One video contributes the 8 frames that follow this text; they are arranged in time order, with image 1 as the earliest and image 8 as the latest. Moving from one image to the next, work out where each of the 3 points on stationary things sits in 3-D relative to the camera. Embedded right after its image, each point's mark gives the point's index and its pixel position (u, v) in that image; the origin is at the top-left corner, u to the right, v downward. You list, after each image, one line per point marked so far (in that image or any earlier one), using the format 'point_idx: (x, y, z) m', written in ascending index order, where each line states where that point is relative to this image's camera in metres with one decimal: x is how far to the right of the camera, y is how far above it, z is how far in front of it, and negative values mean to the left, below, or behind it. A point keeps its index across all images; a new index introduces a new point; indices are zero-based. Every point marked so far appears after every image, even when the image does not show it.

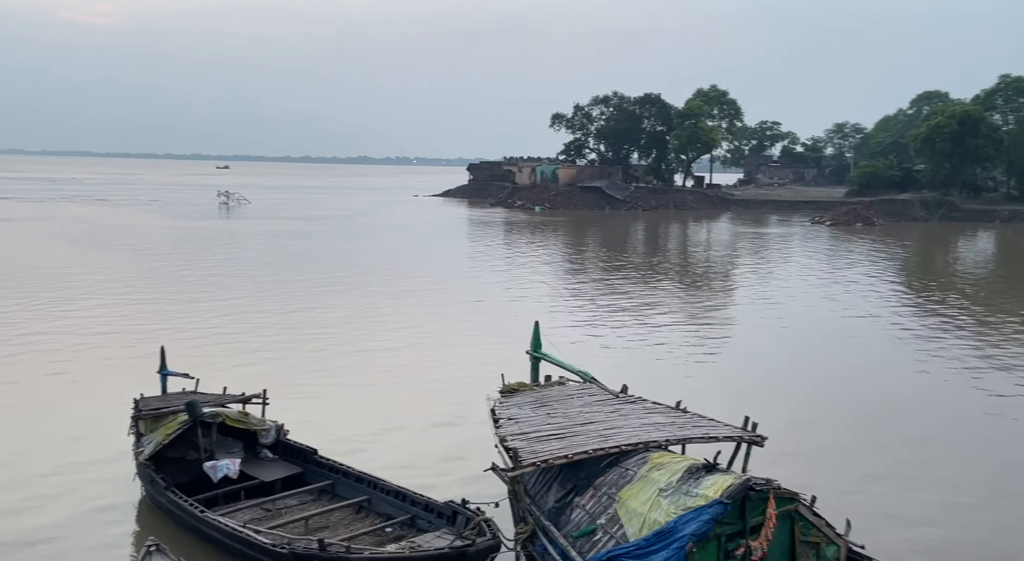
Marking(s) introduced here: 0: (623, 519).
0: (+1.4, -3.0, +10.9) m
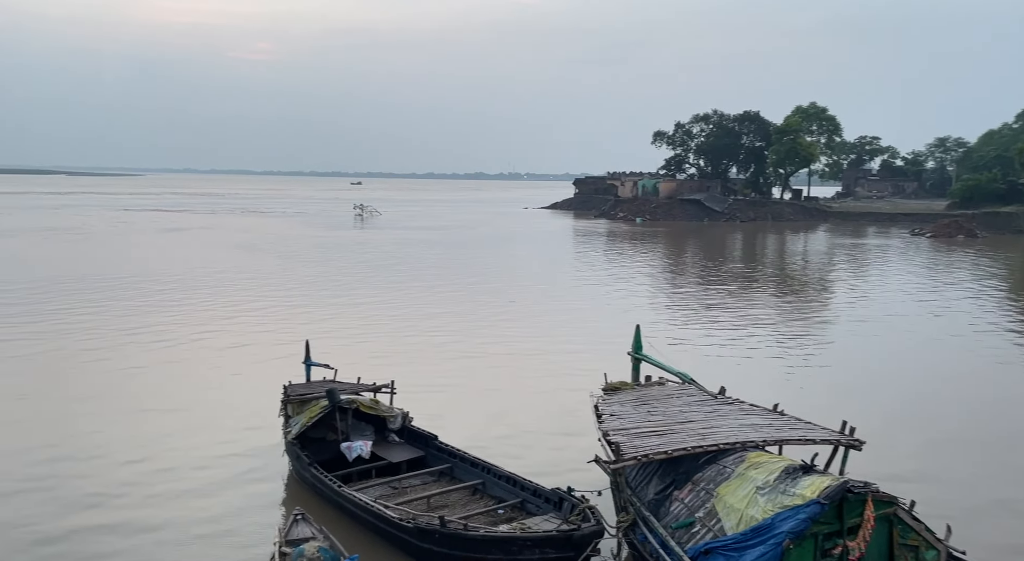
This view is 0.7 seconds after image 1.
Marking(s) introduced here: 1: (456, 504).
0: (+2.8, -3.1, +11.5) m
1: (-0.8, -3.3, +12.6) m
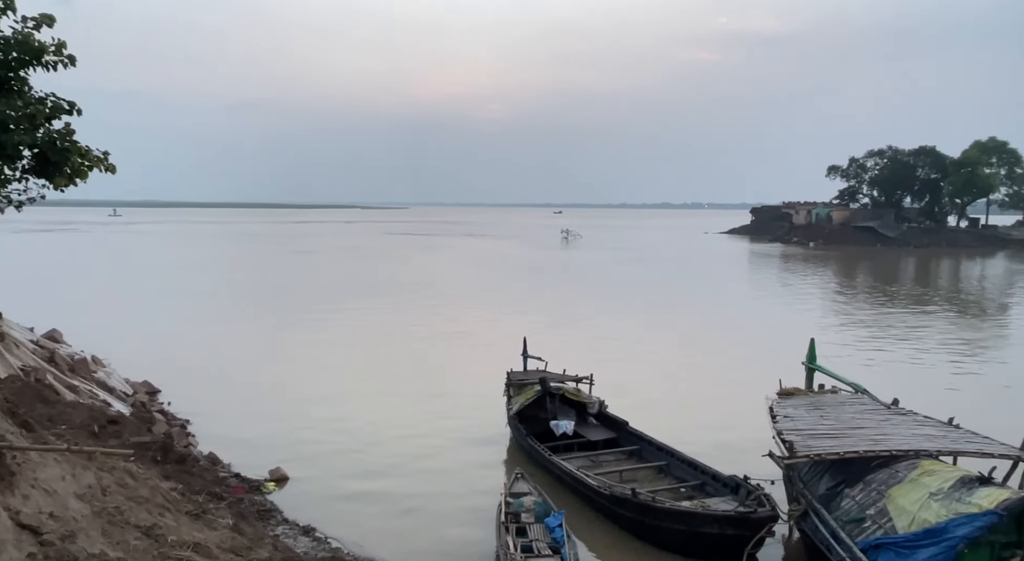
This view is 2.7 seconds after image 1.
0: (+5.6, -3.4, +12.6) m
1: (+2.4, -3.6, +14.5) m
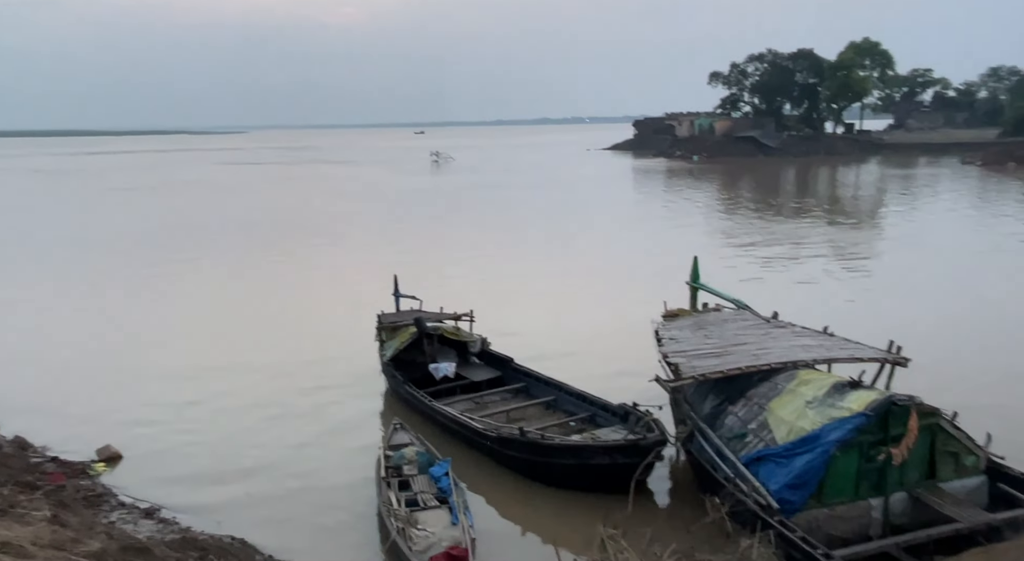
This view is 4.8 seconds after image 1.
0: (+3.9, -2.1, +12.7) m
1: (+0.3, -2.3, +13.9) m
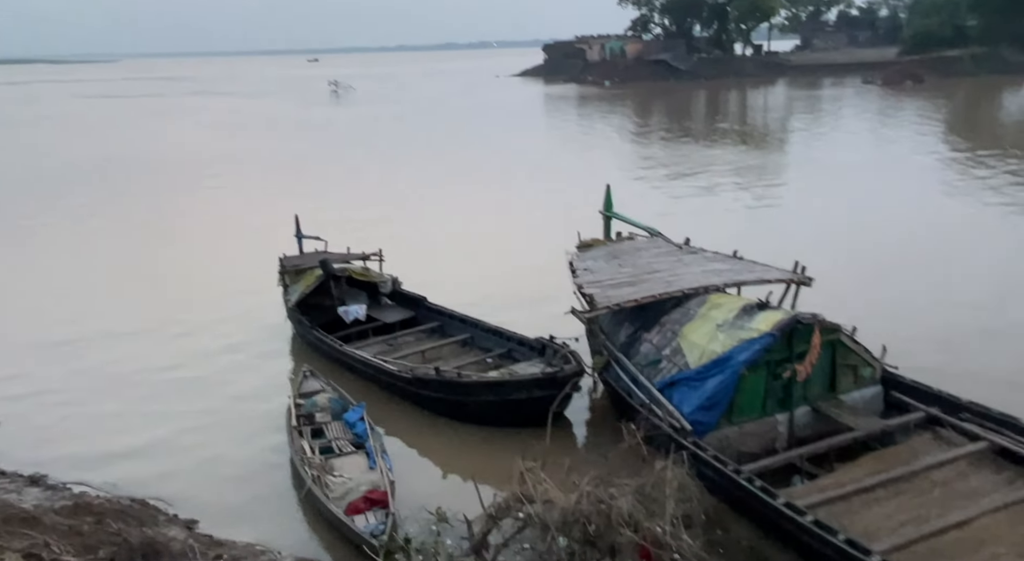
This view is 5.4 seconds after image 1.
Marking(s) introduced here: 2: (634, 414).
0: (+2.6, -1.0, +12.8) m
1: (-1.1, -1.2, +13.7) m
2: (+1.9, -2.1, +13.3) m
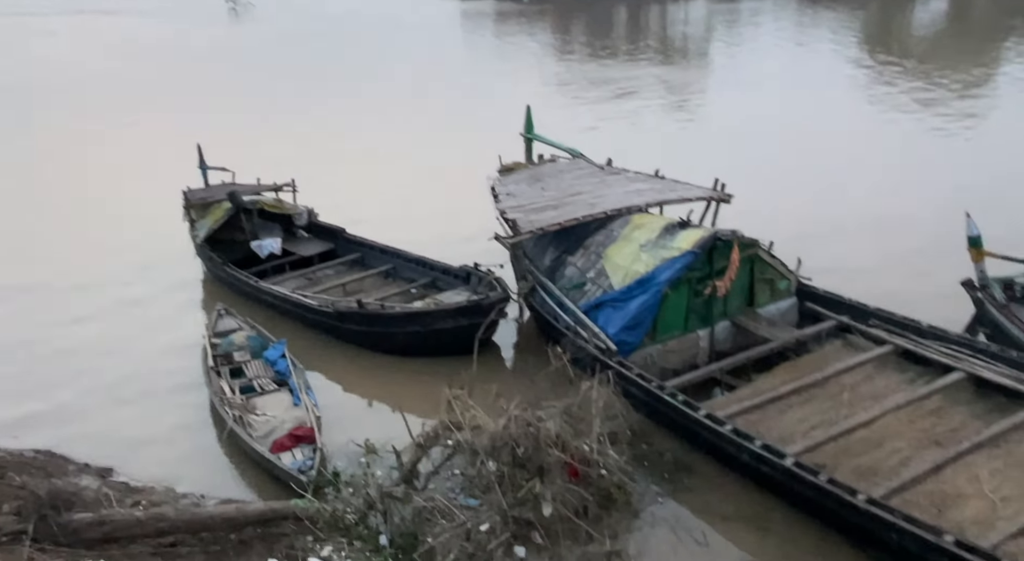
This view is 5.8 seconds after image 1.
0: (+1.5, +0.1, +12.8) m
1: (-2.3, -0.1, +13.3) m
2: (+0.7, -0.9, +13.3) m
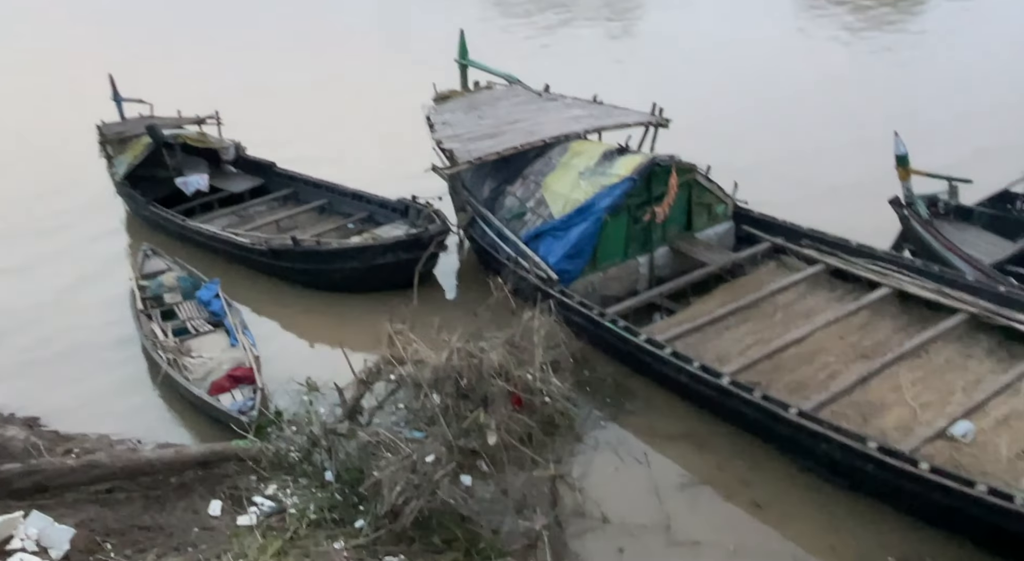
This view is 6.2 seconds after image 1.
0: (+0.6, +1.2, +12.6) m
1: (-3.2, +0.9, +12.9) m
2: (-0.2, +0.2, +13.2) m
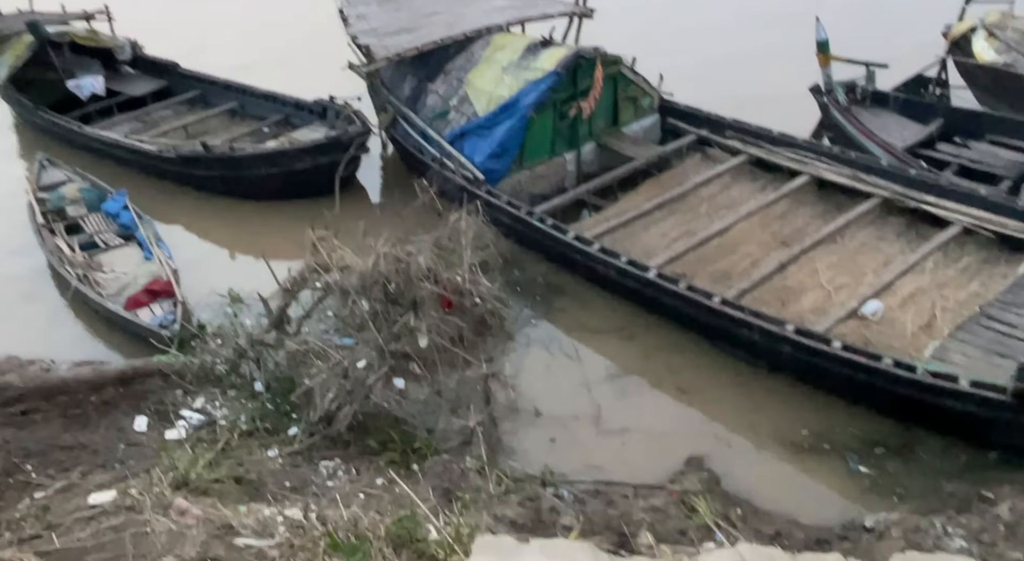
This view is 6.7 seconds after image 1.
0: (-0.6, +2.6, +12.2) m
1: (-4.3, +2.3, +12.3) m
2: (-1.3, +1.7, +12.8) m
